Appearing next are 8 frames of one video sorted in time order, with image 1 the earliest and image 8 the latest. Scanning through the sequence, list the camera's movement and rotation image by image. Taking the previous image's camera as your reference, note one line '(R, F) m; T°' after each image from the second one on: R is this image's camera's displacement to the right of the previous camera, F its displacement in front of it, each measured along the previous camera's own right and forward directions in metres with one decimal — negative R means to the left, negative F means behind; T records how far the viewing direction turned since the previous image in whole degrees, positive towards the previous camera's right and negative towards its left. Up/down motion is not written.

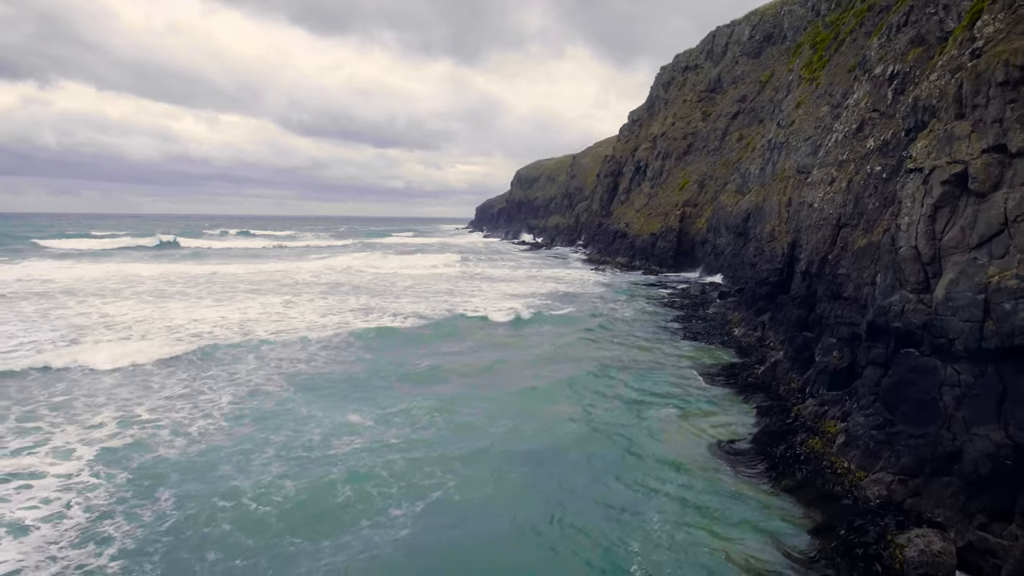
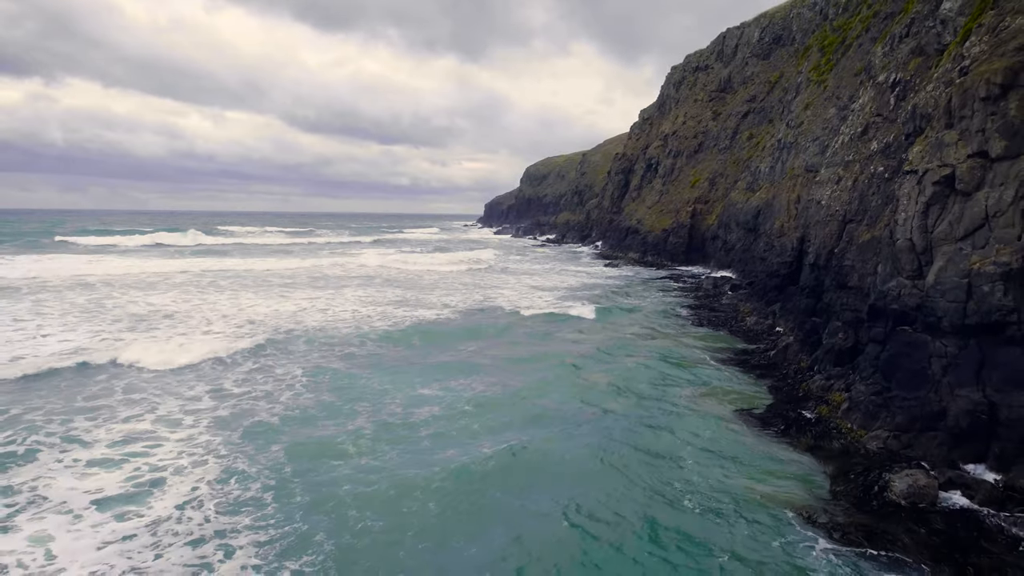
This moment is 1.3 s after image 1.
(-0.7, -1.9) m; 0°
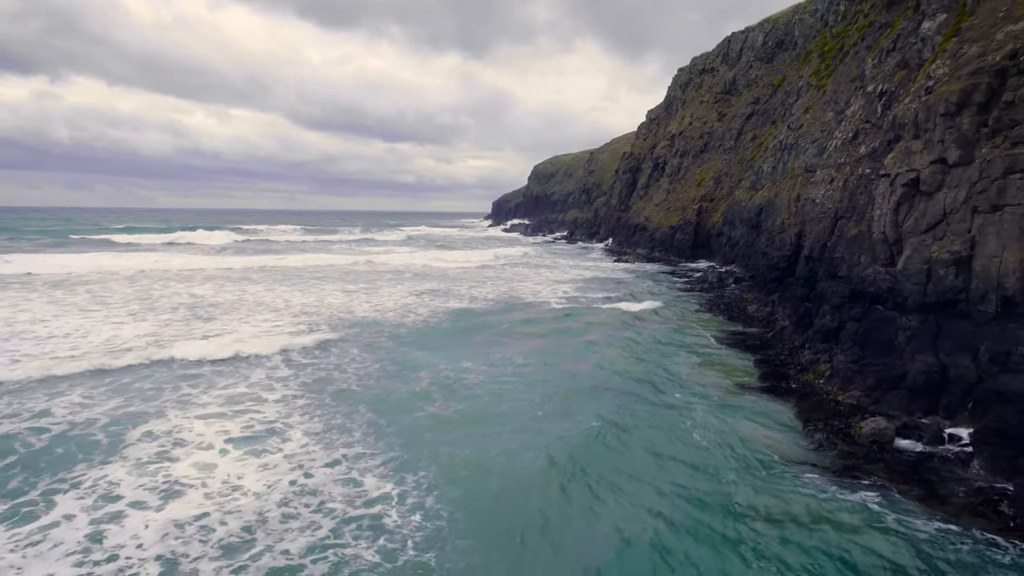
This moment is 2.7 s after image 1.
(-0.5, -2.7) m; 0°
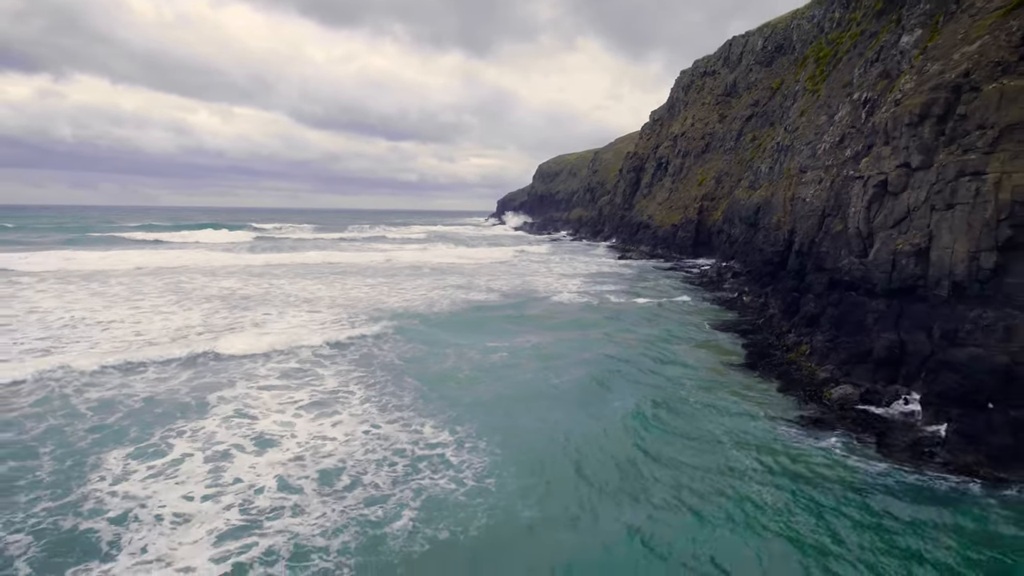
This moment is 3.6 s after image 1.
(-0.3, -2.3) m; 0°
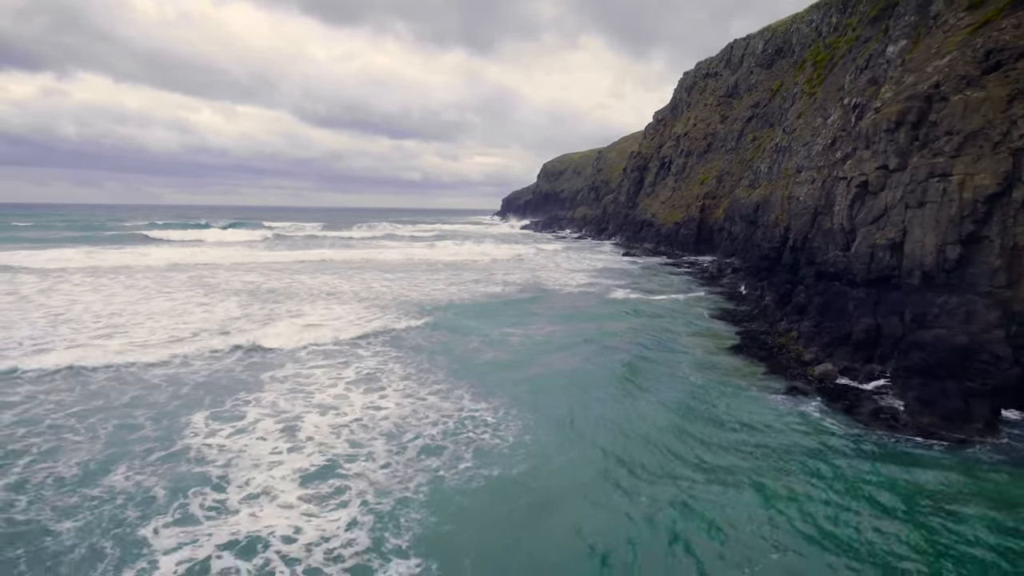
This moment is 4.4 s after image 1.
(-0.3, -2.0) m; 0°
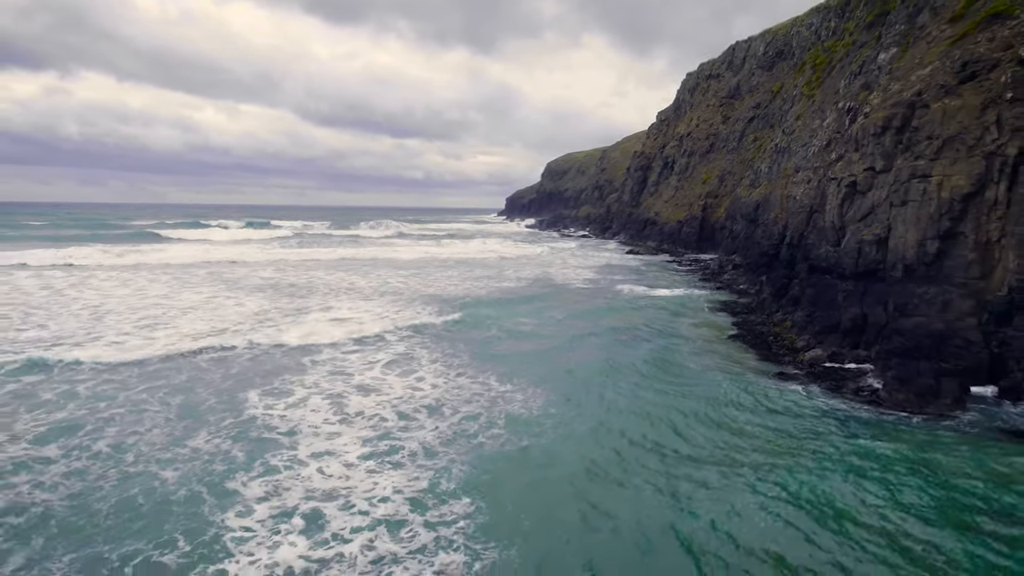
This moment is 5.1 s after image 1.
(-0.3, -1.6) m; 0°
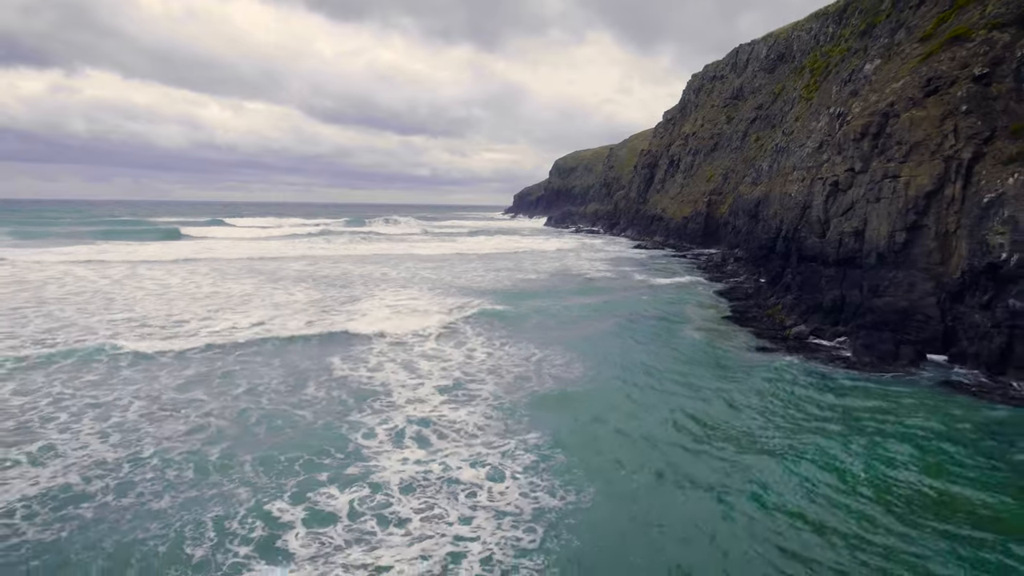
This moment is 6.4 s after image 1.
(-0.5, -3.2) m; 0°
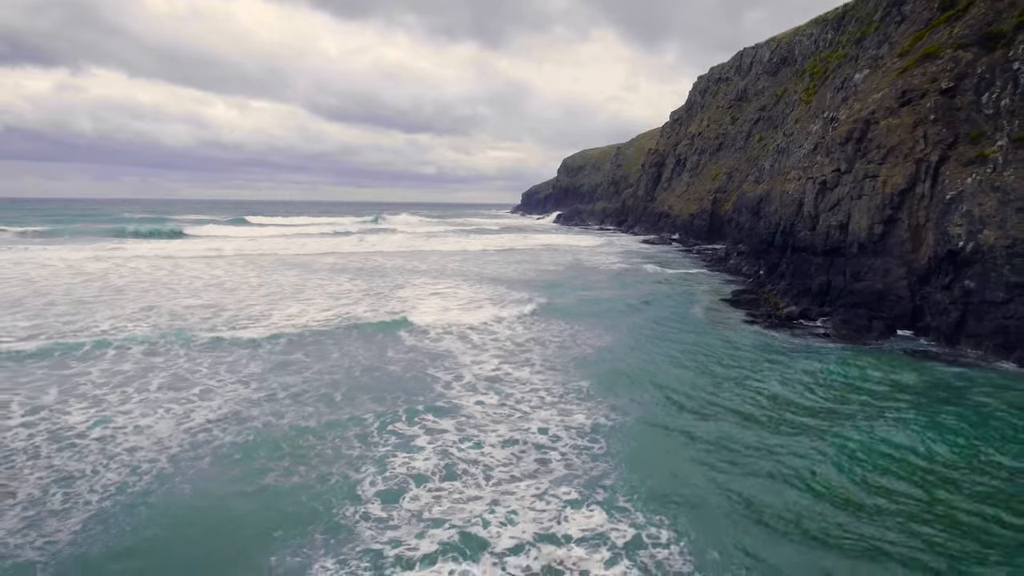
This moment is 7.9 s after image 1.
(-0.6, -3.3) m; 0°
